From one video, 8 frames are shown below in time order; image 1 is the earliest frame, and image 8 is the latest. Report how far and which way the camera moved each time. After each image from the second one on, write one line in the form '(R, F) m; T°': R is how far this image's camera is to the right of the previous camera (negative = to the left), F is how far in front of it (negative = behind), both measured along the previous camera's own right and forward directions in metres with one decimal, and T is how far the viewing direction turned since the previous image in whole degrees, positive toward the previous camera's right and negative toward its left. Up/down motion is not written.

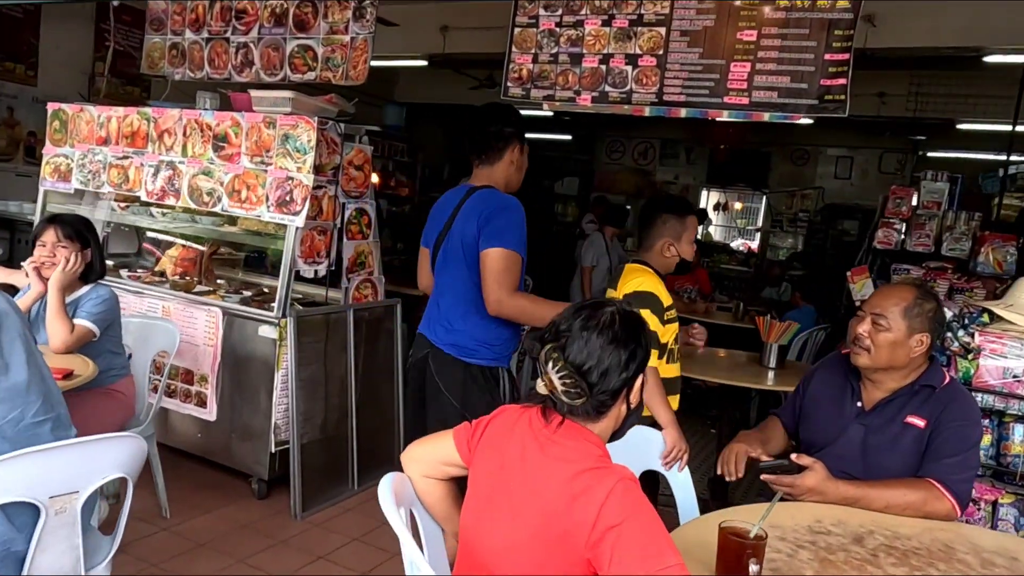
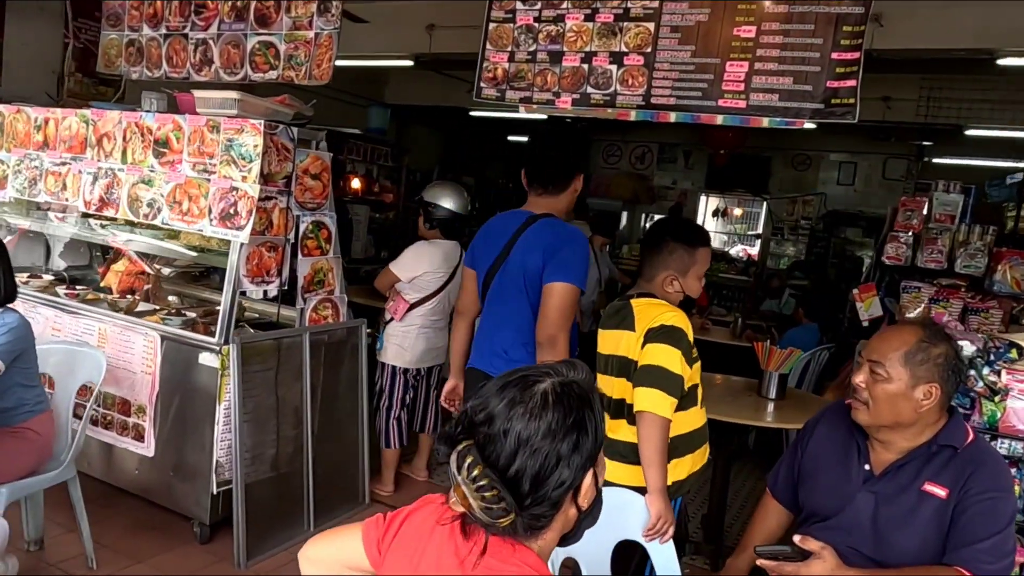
(+0.1, +0.3) m; 0°
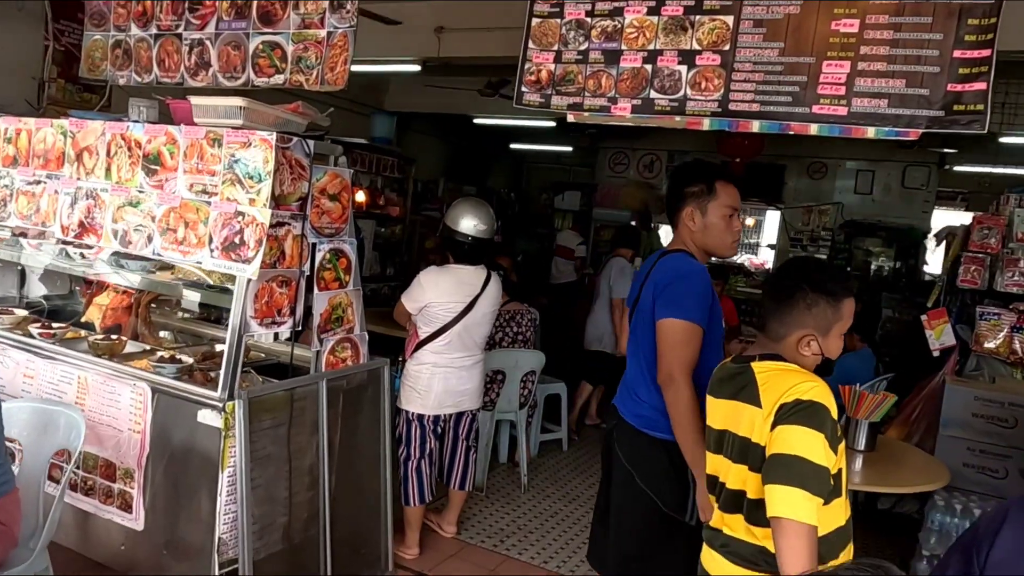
(-0.2, +0.4) m; +1°
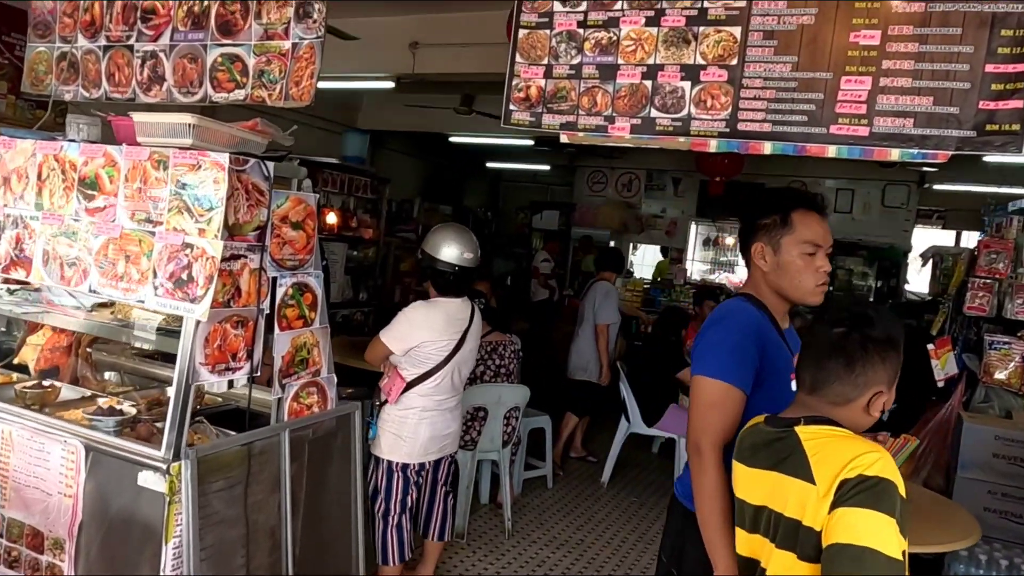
(0.0, +0.3) m; +2°
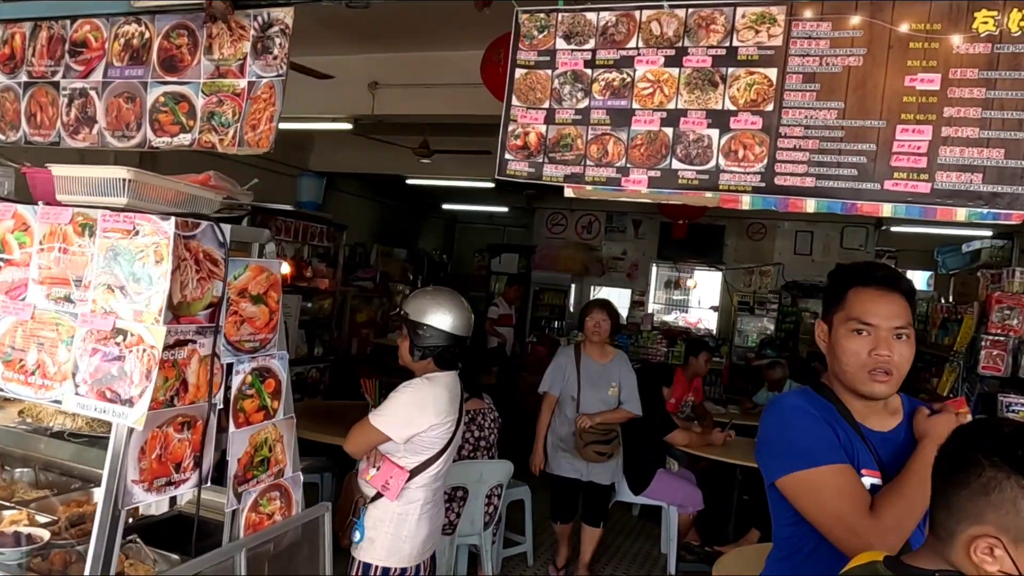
(-0.1, +0.4) m; +4°
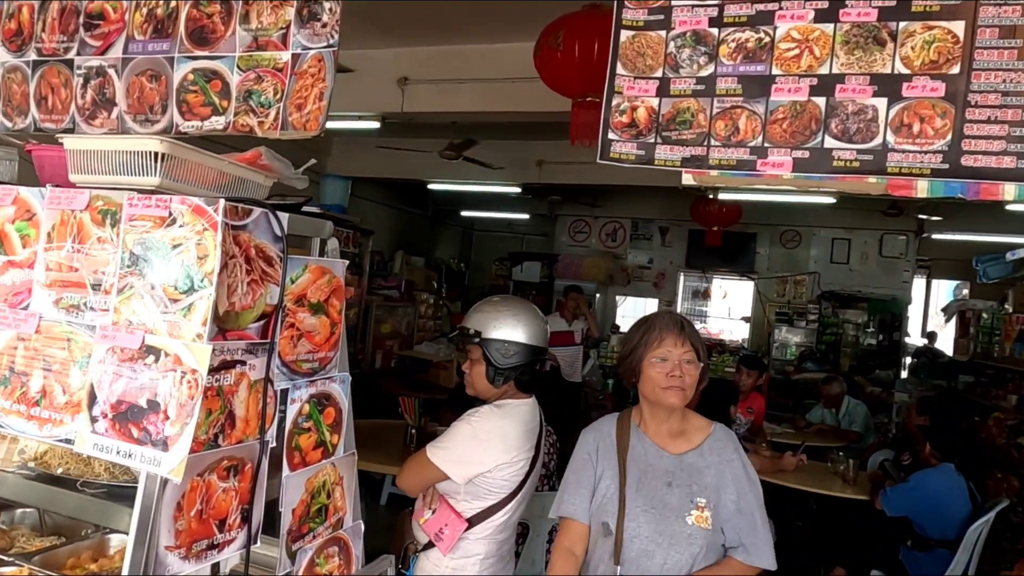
(-0.2, +0.4) m; 0°
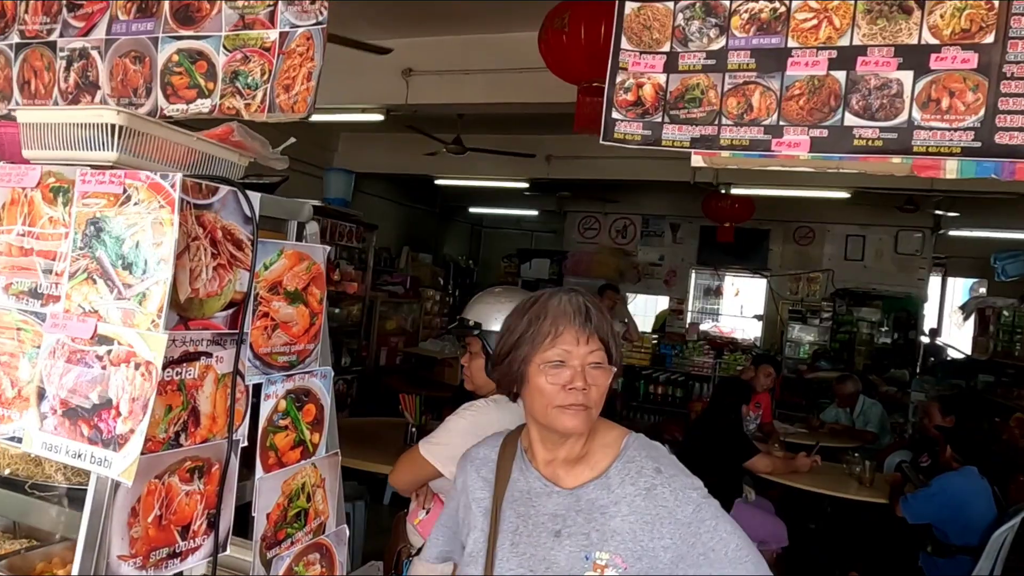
(0.0, +0.1) m; -1°
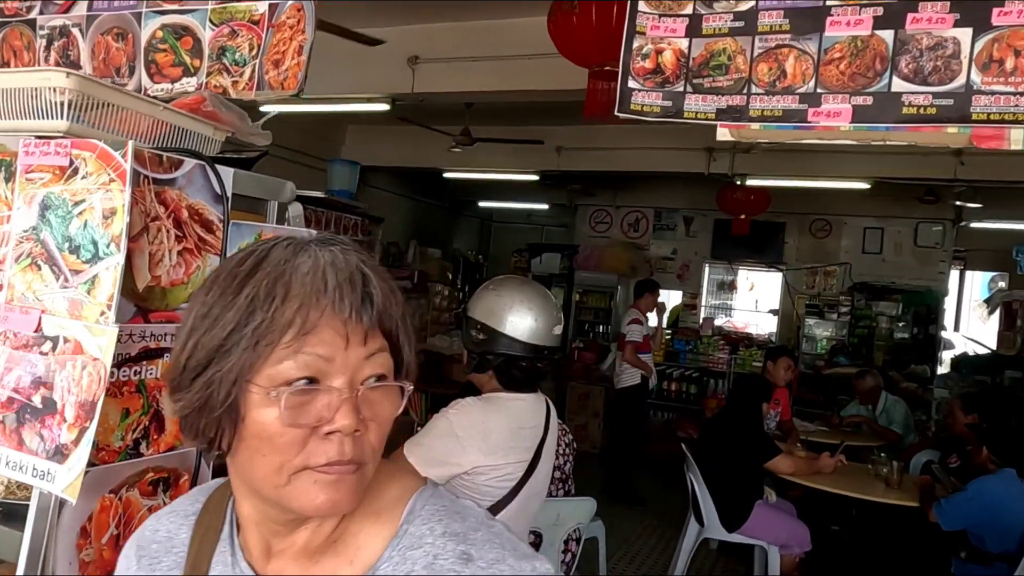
(0.0, +0.2) m; -1°
